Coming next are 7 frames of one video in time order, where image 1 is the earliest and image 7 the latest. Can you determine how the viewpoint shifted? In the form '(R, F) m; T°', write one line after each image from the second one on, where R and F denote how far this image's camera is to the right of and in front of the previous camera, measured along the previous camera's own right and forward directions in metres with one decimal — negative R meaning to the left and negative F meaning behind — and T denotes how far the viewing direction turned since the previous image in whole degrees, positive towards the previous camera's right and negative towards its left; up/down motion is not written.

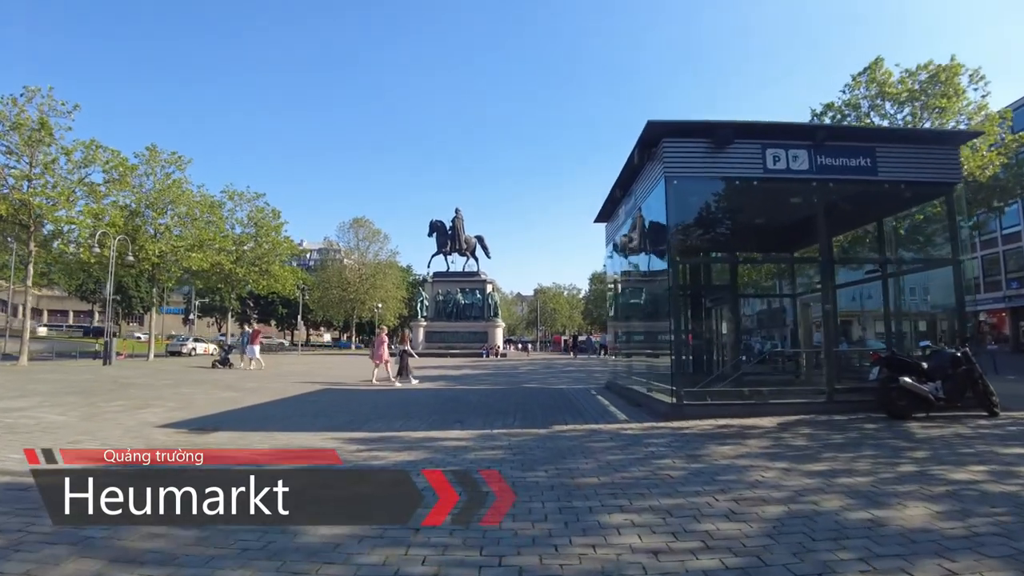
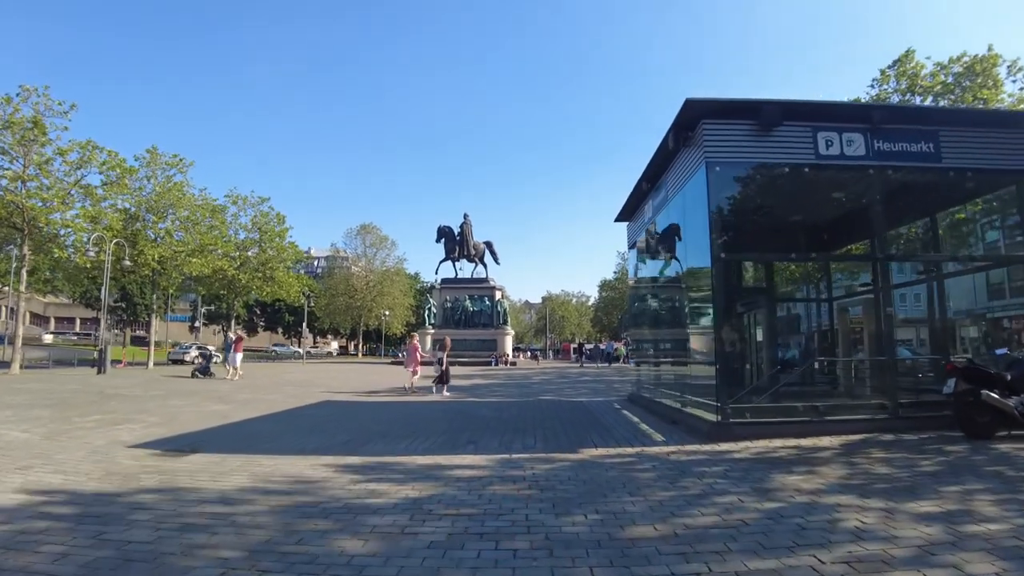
(-0.2, +1.4) m; -1°
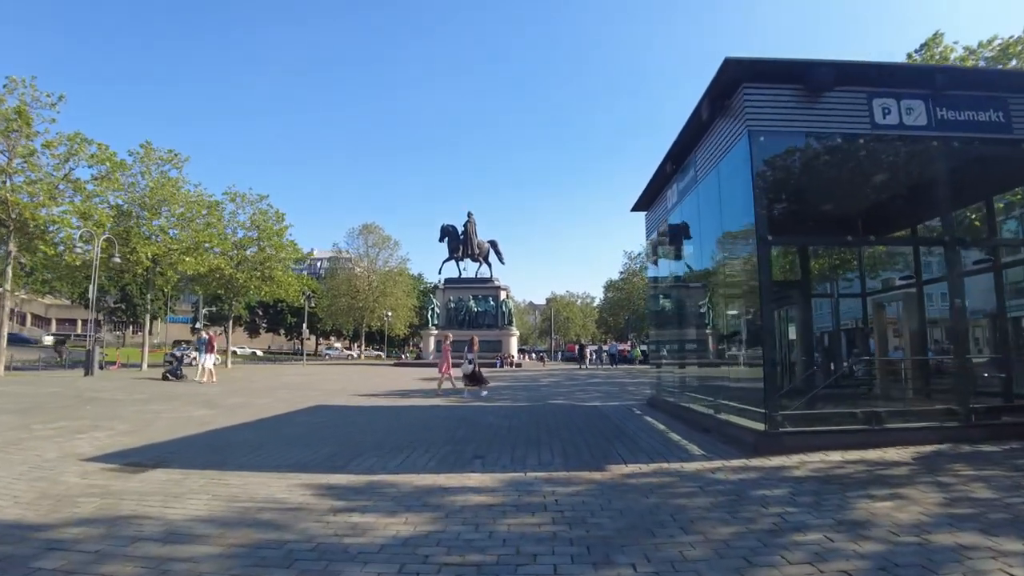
(-0.1, +1.3) m; 0°
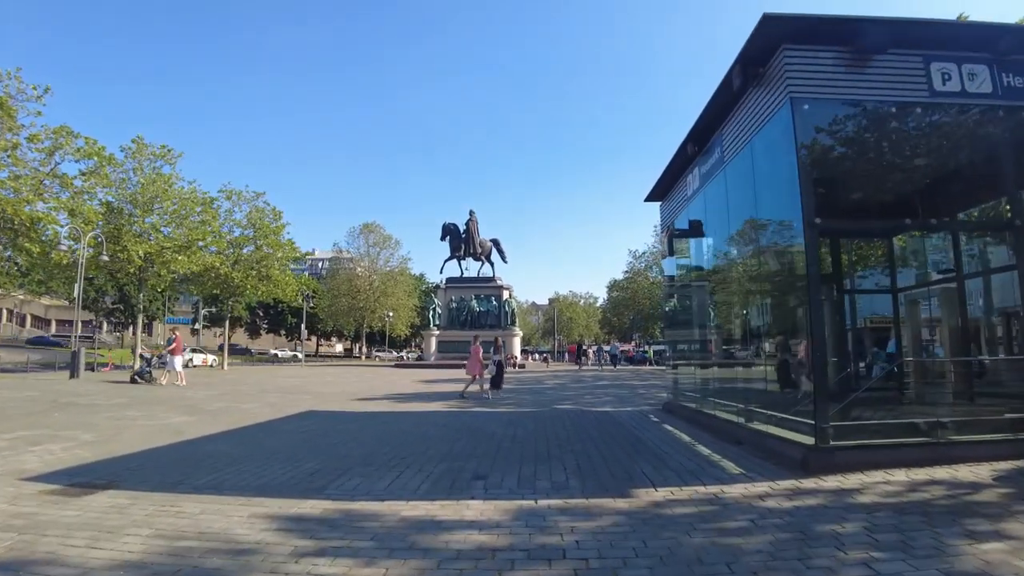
(0.0, +1.2) m; 0°
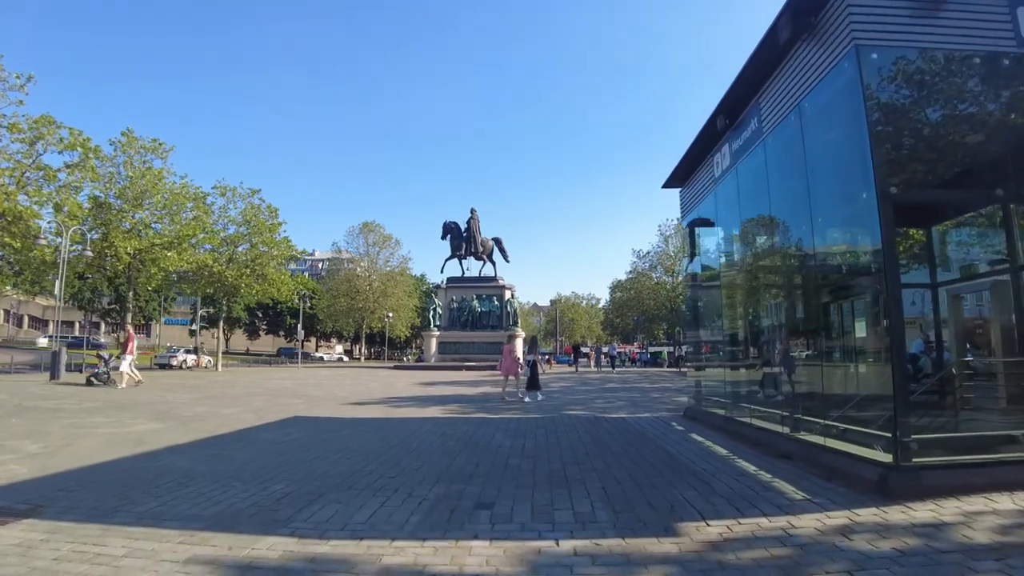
(-0.1, +1.3) m; 0°
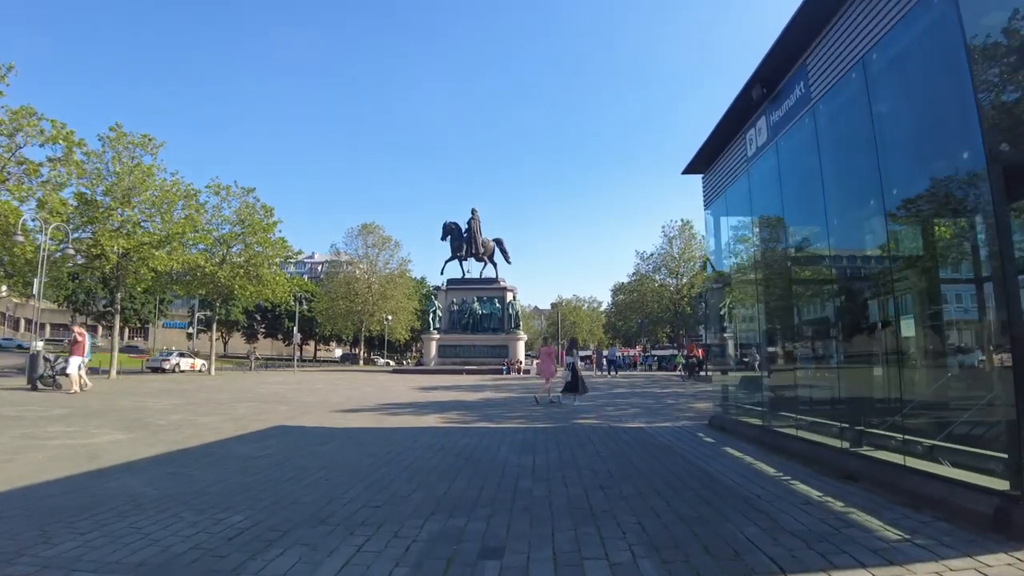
(-0.1, +1.2) m; 0°
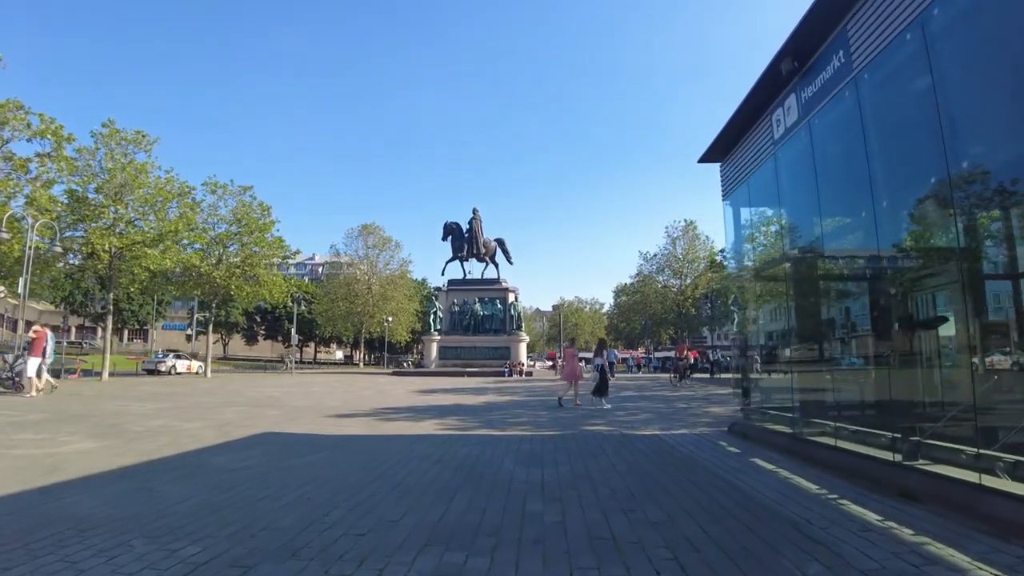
(0.0, +0.8) m; 0°
